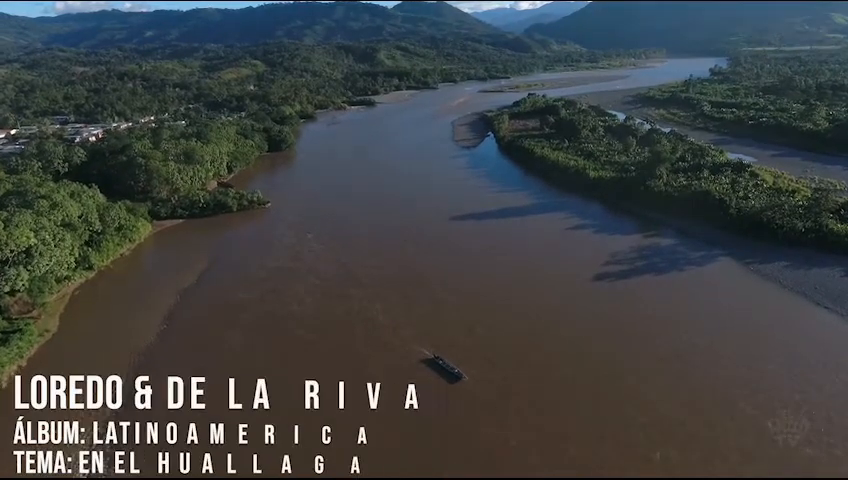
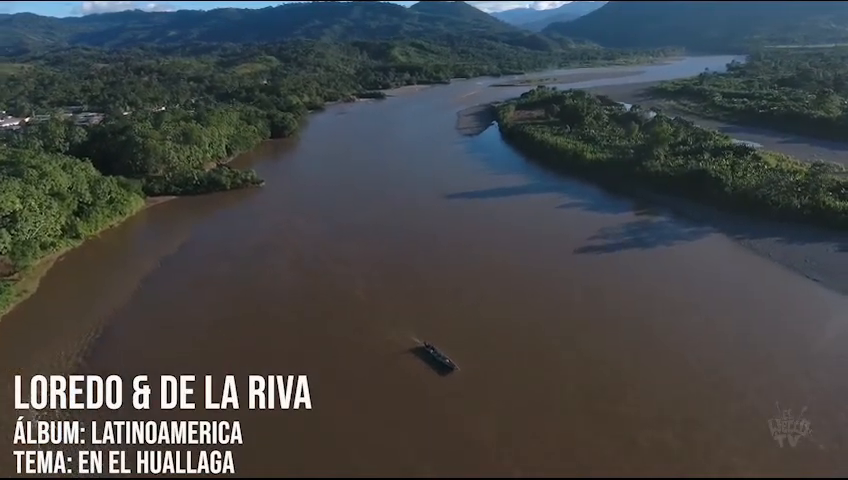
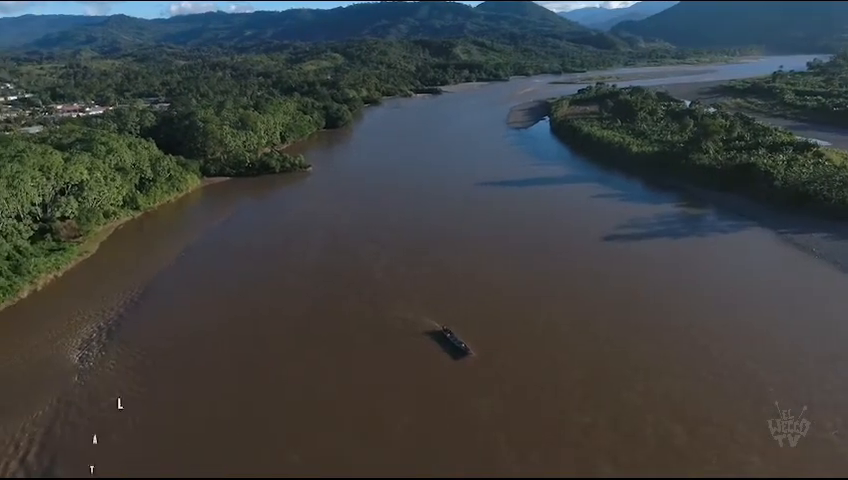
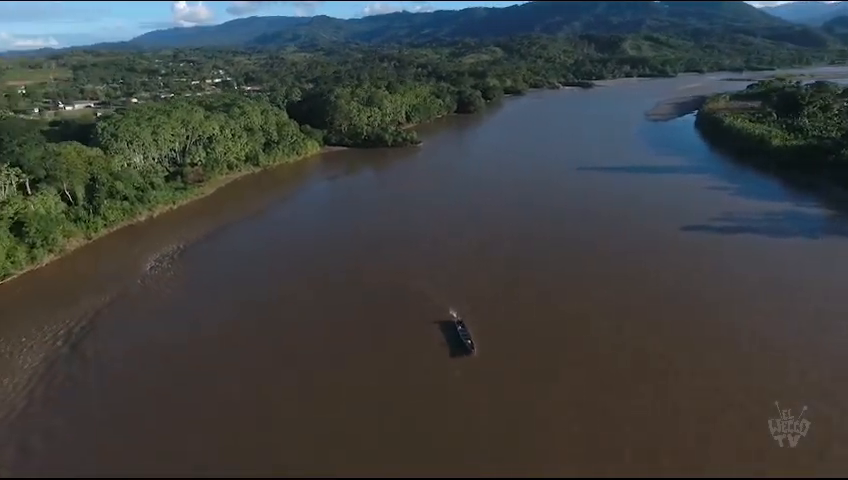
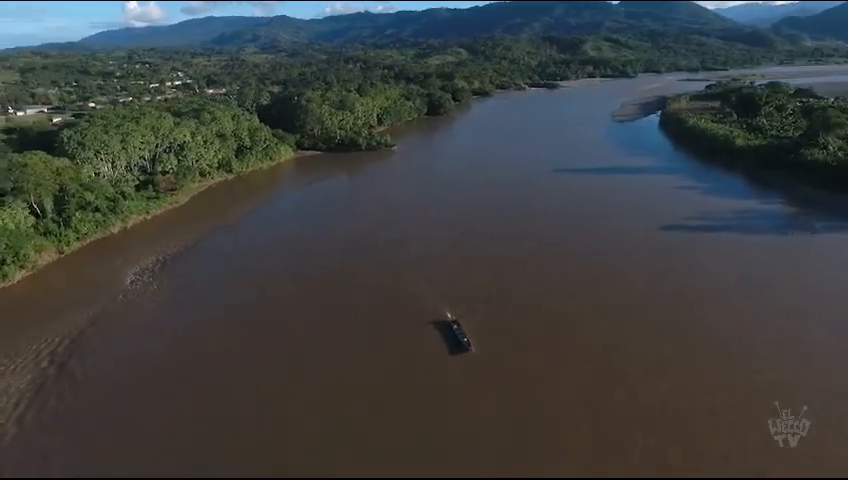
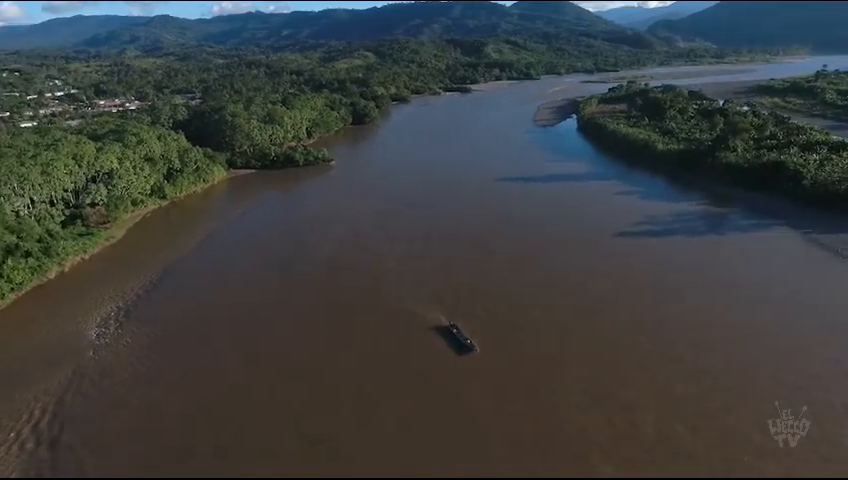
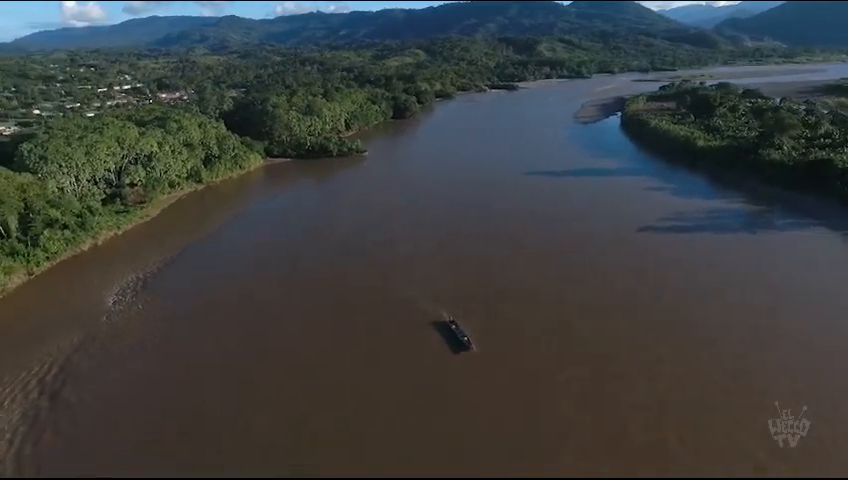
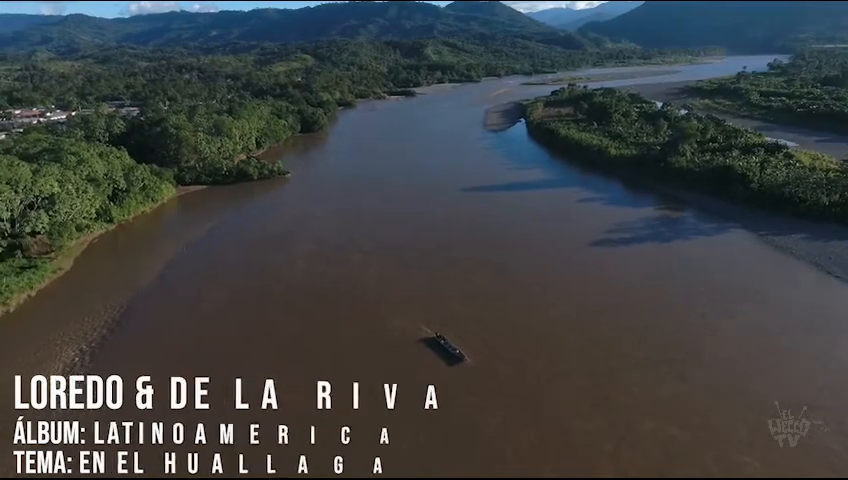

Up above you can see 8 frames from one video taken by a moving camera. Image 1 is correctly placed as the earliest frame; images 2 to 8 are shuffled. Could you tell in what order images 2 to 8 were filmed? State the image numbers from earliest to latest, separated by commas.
2, 8, 3, 6, 7, 5, 4
